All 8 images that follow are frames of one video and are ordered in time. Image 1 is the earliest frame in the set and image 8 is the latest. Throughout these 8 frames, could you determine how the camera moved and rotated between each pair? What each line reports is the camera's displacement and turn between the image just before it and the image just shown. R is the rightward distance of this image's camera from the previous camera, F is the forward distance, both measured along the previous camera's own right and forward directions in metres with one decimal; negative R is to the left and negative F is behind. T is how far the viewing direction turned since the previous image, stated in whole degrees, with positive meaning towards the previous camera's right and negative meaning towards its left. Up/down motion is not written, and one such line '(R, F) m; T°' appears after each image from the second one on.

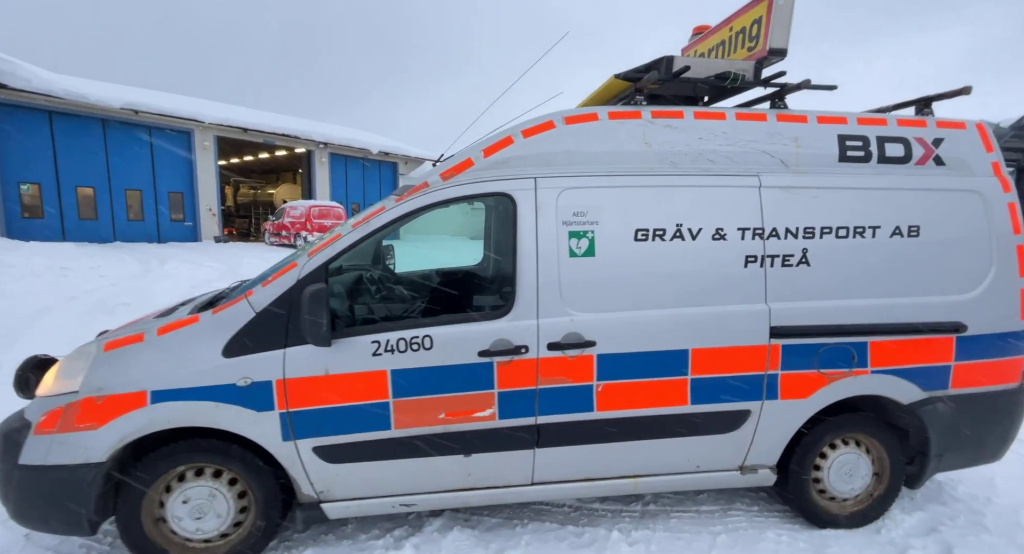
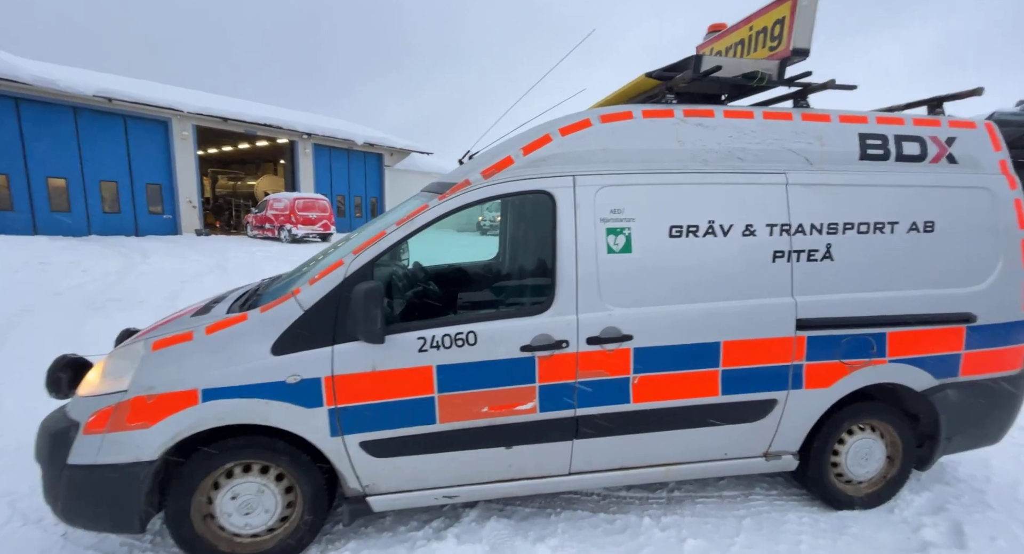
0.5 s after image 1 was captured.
(-0.3, 0.0) m; +2°
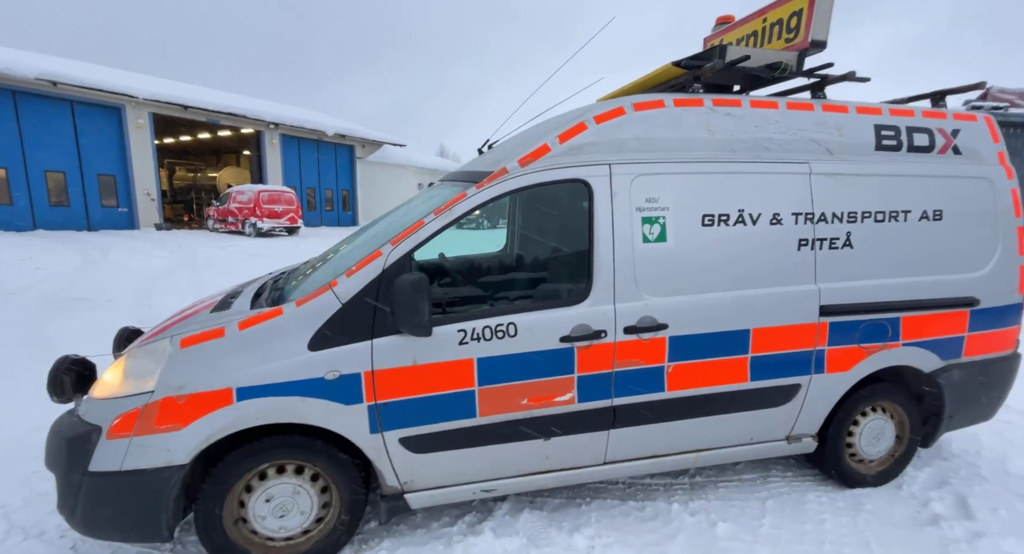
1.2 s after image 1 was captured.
(-0.3, 0.0) m; +4°
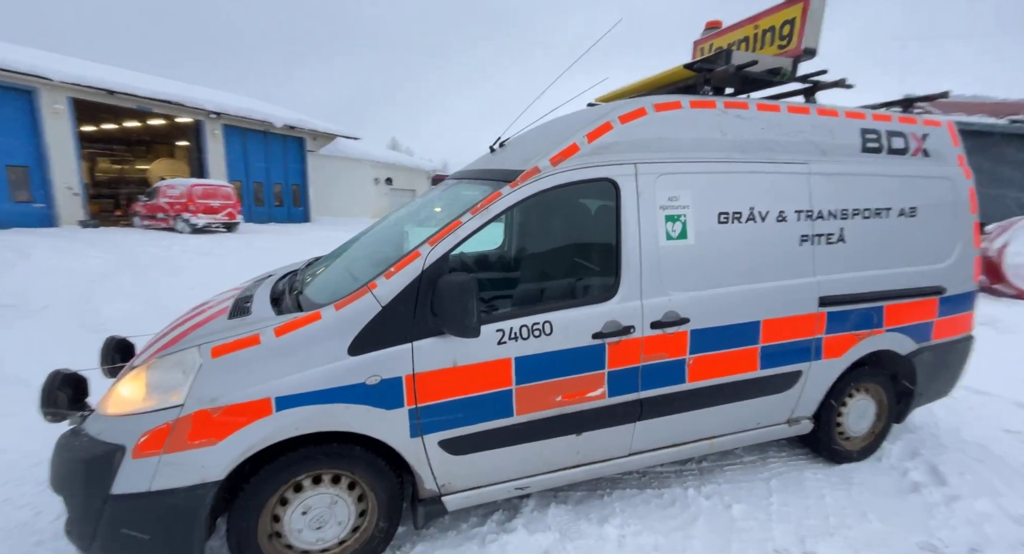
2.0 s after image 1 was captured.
(-0.4, 0.0) m; +6°
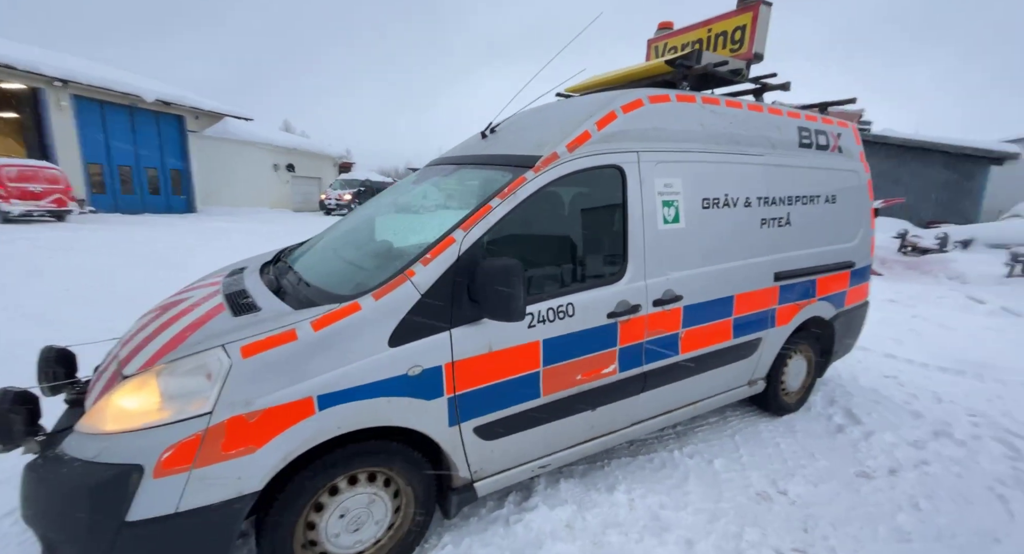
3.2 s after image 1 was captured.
(-0.6, 0.0) m; +12°
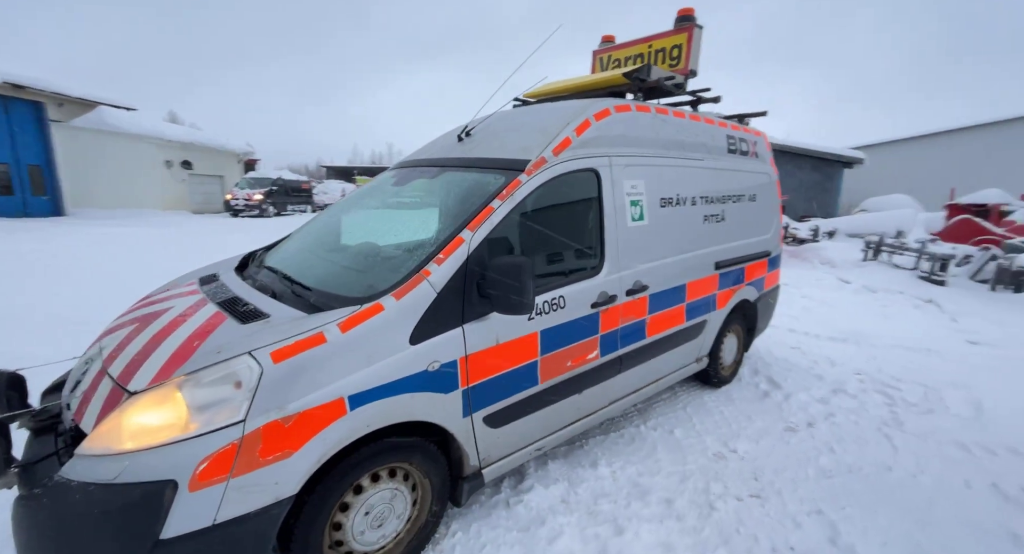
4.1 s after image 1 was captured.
(-0.4, -0.1) m; +10°
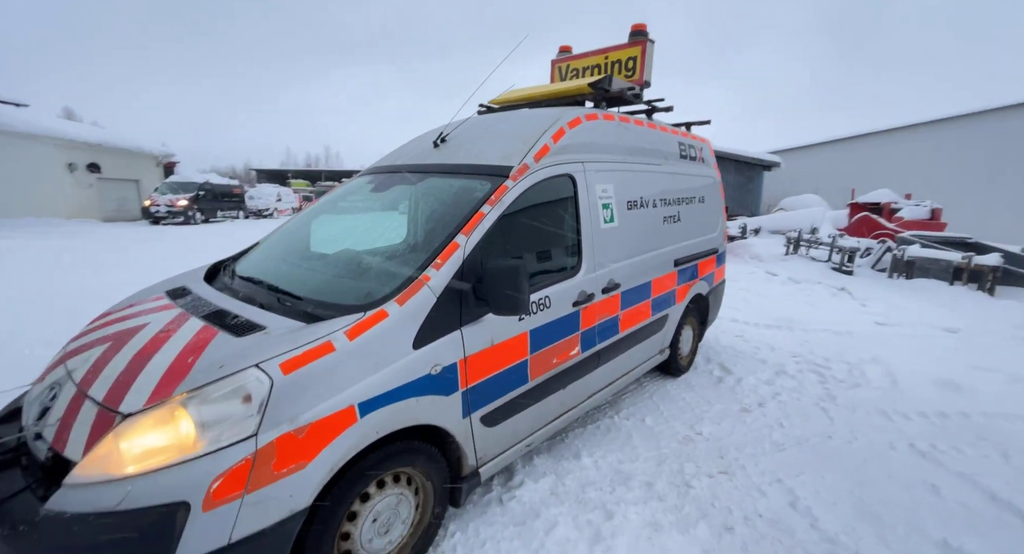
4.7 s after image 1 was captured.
(-0.3, -0.1) m; +7°
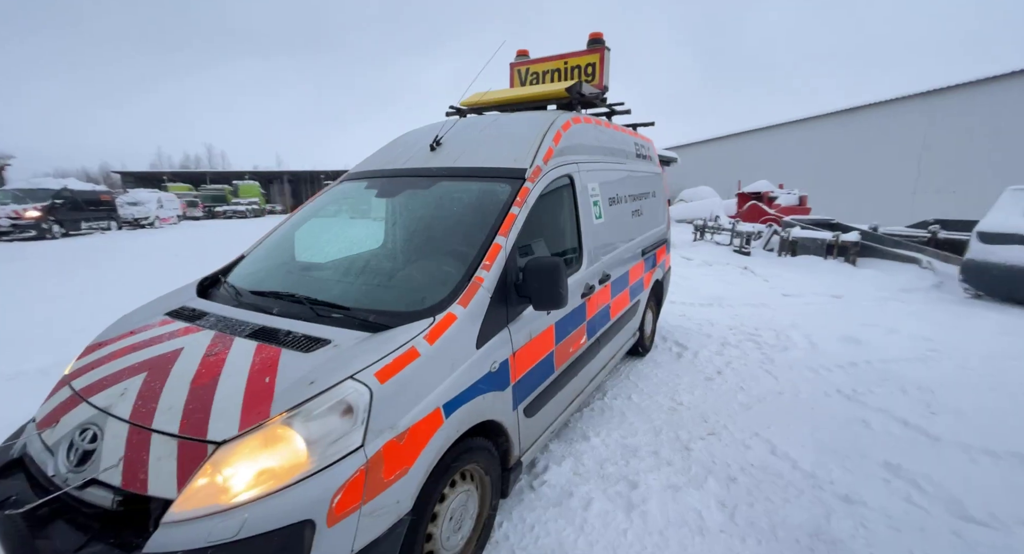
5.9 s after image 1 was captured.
(-0.6, -0.1) m; +11°
